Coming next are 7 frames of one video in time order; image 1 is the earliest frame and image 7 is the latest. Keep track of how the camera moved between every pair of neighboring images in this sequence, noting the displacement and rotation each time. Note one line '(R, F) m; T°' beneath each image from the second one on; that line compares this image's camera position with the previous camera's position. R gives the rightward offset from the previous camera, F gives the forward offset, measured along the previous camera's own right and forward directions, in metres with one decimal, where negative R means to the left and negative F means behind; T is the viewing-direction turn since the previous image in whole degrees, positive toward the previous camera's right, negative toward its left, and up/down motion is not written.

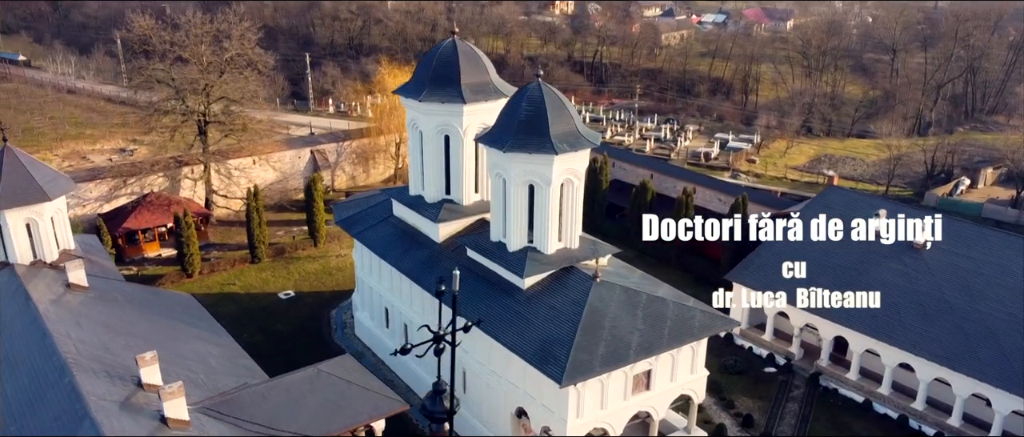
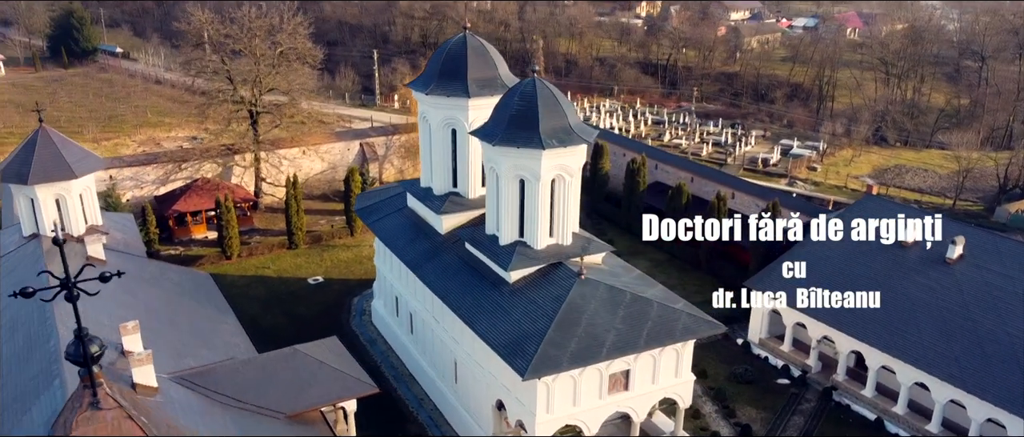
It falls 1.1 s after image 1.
(+2.8, 0.0) m; -7°
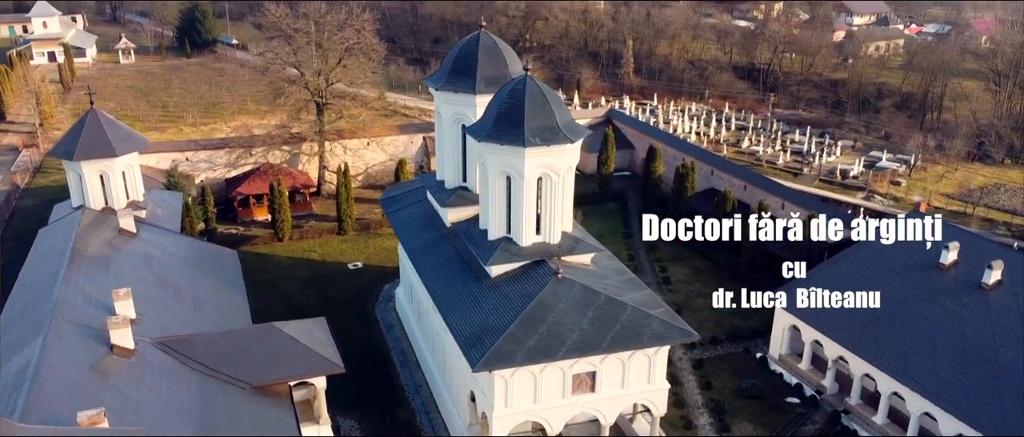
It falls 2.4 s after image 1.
(+3.8, 0.0) m; -9°
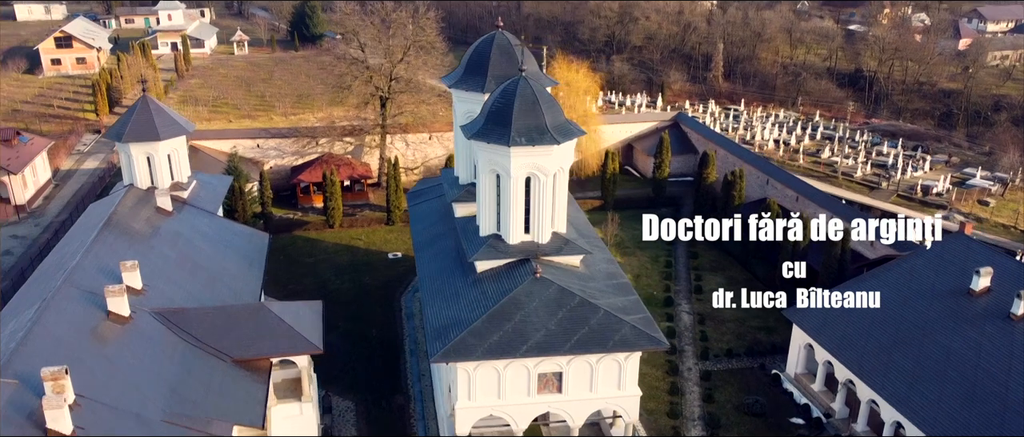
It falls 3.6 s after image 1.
(+3.7, 0.0) m; -9°
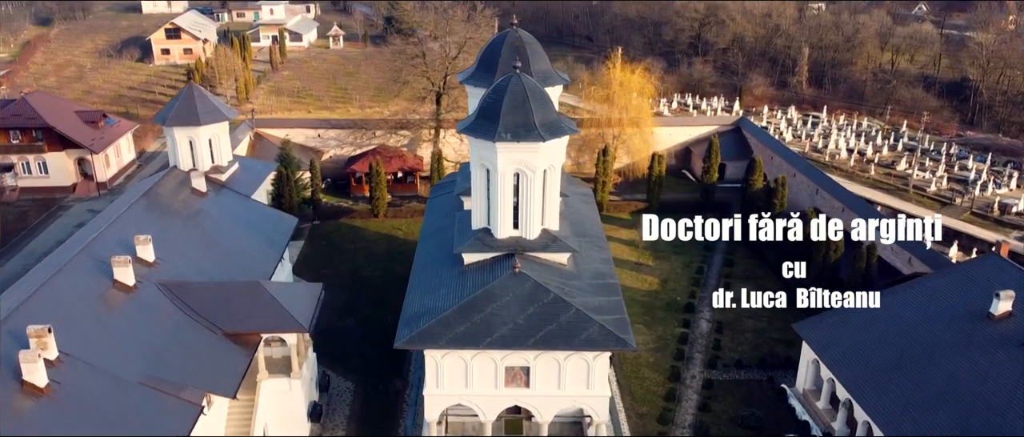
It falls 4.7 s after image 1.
(+3.4, -0.1) m; -8°
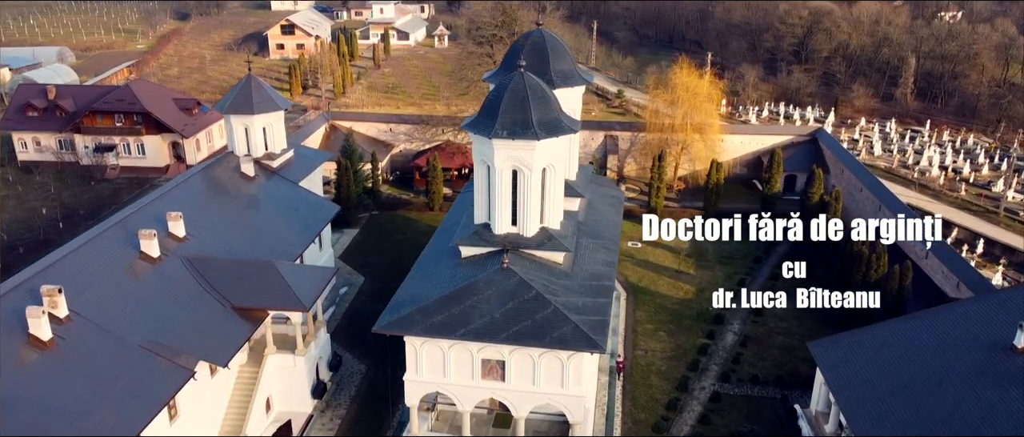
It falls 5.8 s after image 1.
(+3.6, 0.0) m; -9°
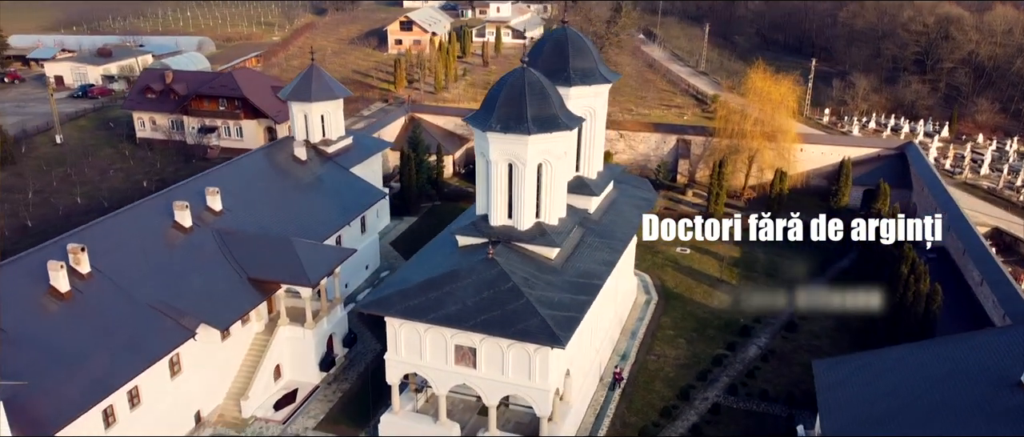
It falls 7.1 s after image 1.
(+4.2, 0.0) m; -10°
